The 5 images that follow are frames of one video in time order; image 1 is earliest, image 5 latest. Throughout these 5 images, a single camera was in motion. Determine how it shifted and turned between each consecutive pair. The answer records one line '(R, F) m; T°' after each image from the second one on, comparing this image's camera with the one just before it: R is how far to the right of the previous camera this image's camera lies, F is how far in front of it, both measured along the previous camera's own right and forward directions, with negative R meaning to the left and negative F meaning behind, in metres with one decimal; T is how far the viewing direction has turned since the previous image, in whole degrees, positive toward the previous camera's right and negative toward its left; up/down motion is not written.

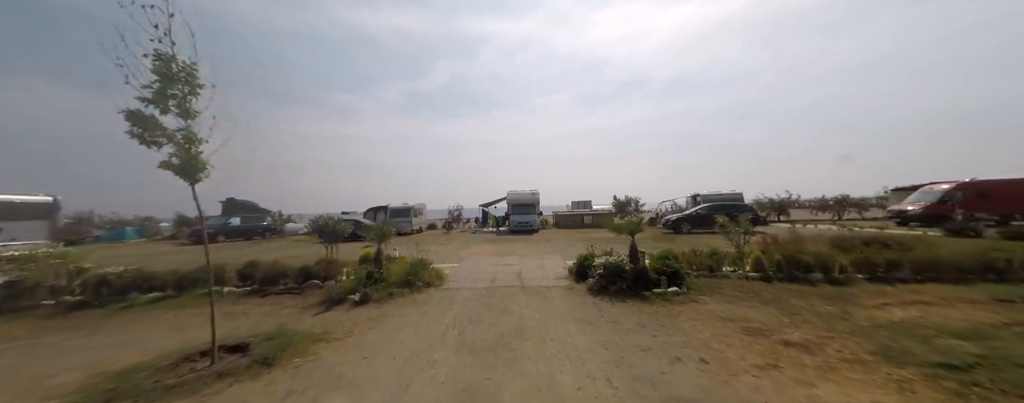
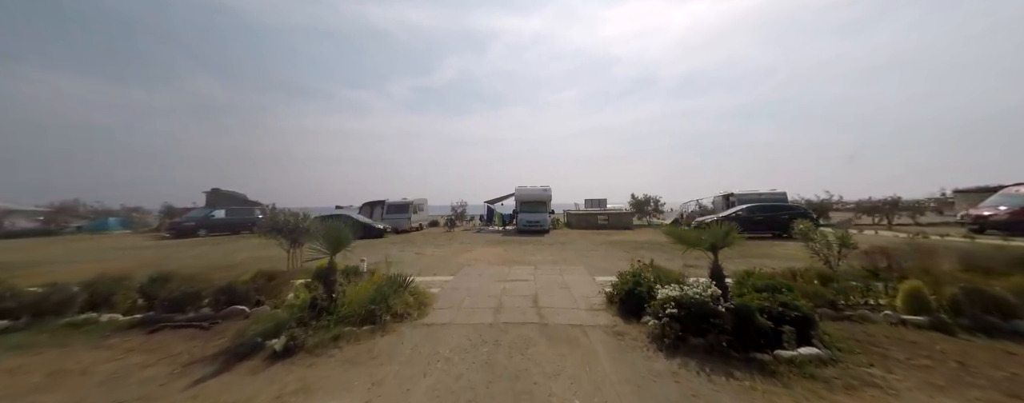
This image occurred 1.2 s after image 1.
(-0.2, +2.2) m; -1°
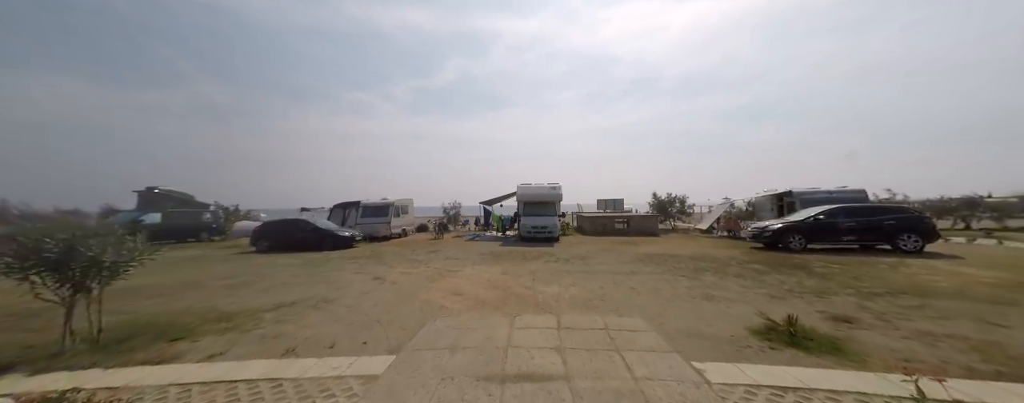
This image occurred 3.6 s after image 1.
(0.0, +3.9) m; 0°
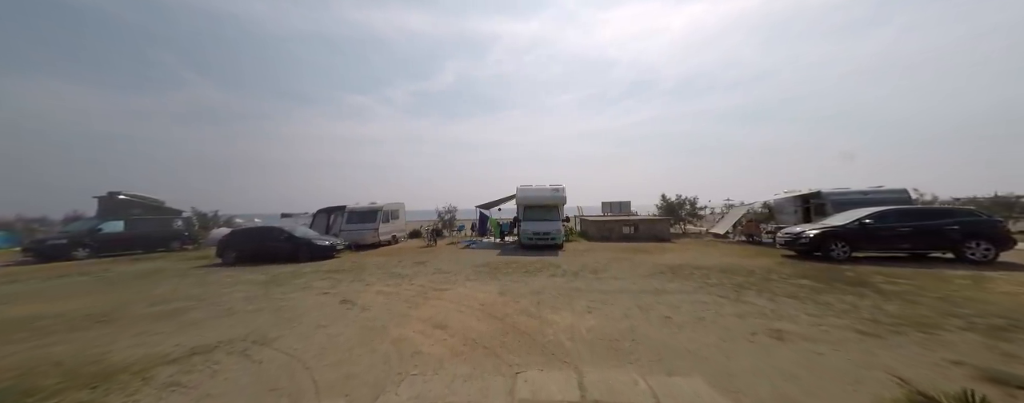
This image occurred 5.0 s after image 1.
(0.0, +1.5) m; 0°
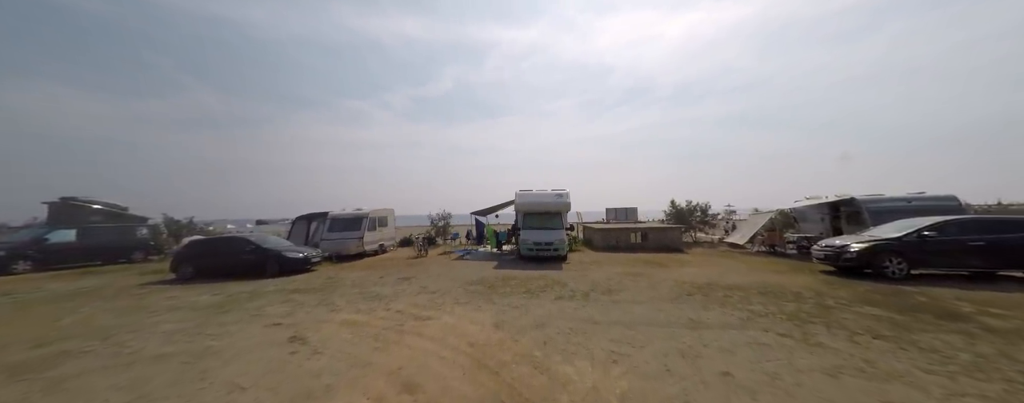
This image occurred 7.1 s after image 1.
(0.0, +1.5) m; 0°
